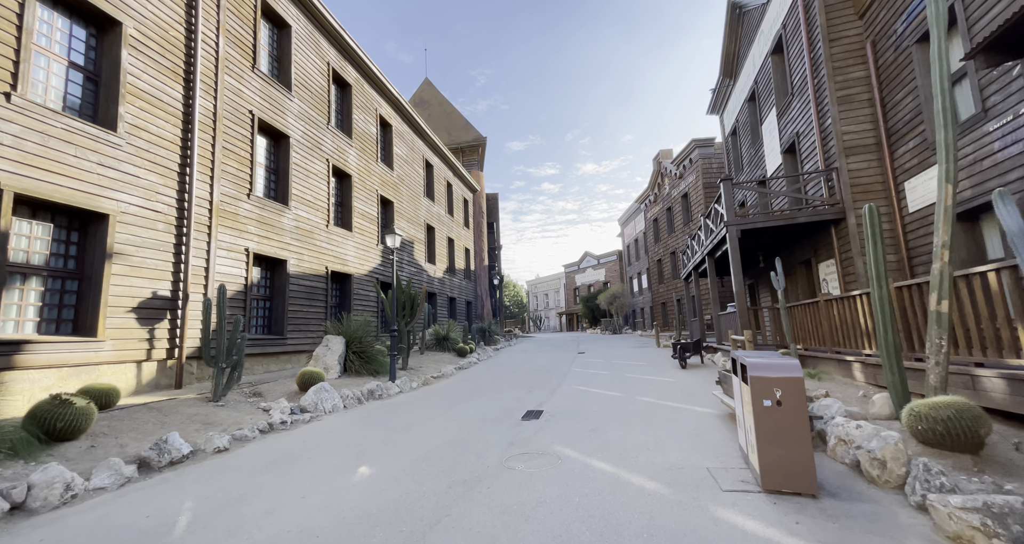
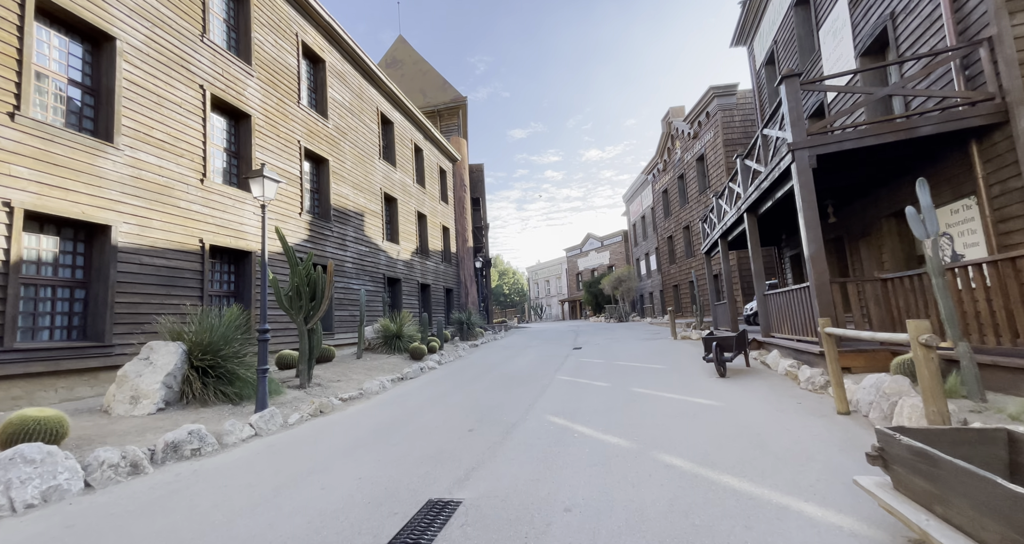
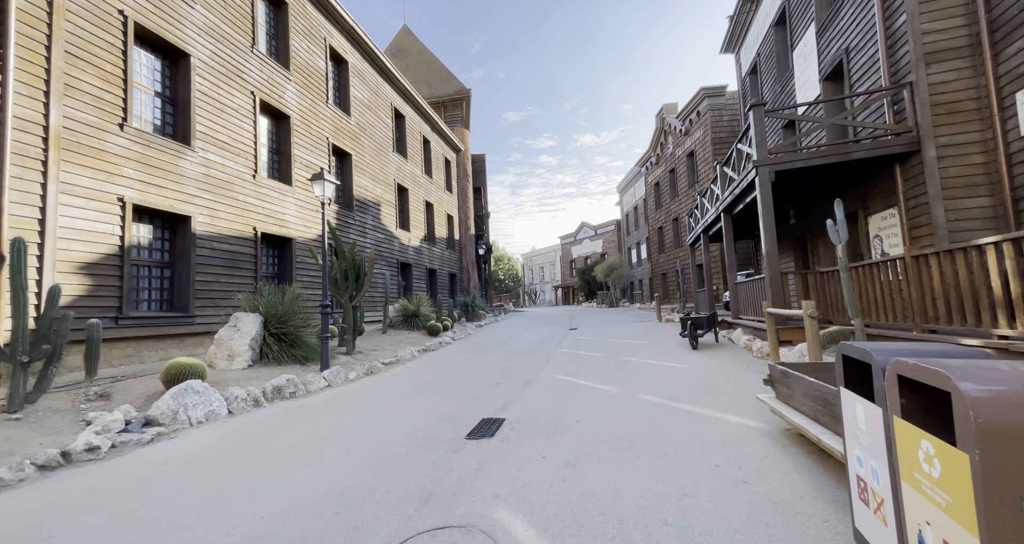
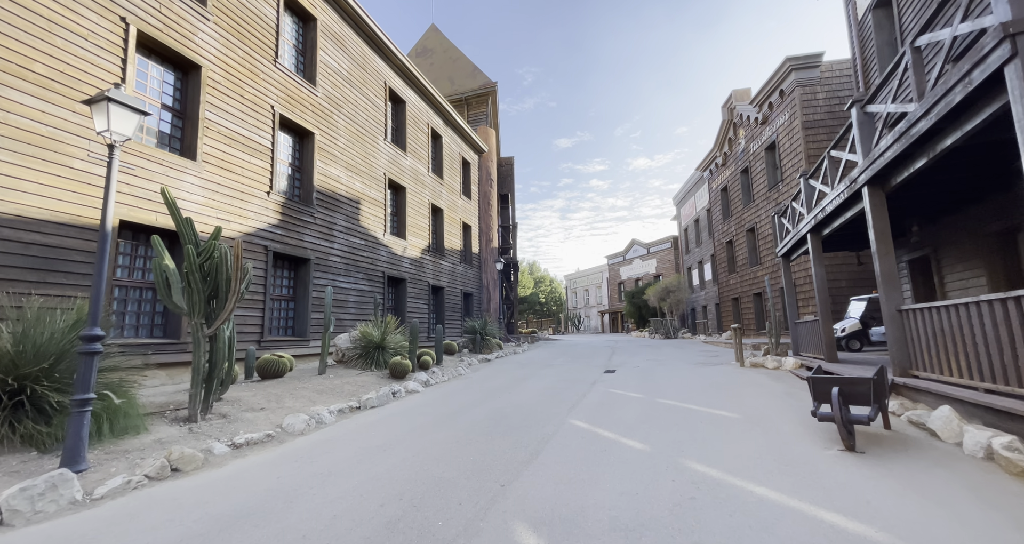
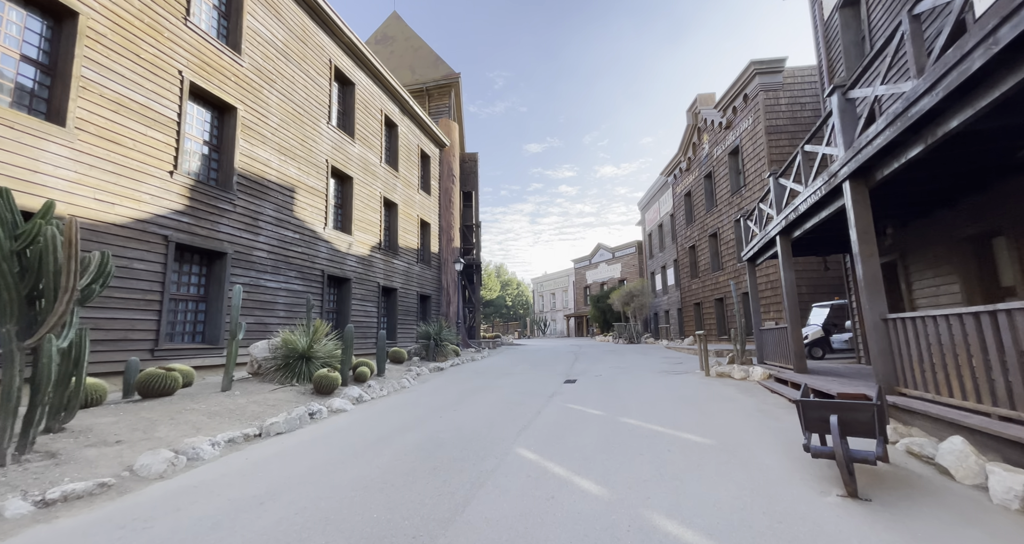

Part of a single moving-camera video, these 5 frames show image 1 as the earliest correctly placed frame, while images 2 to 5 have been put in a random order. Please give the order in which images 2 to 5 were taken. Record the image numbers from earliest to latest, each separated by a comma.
3, 2, 4, 5
